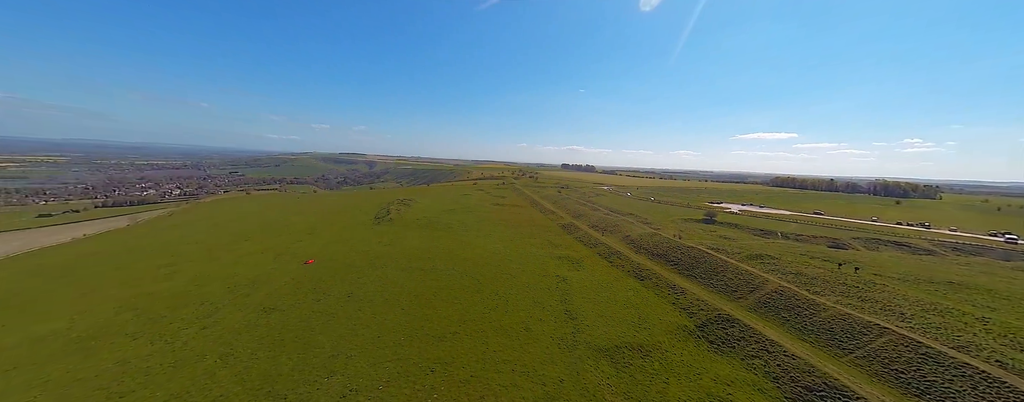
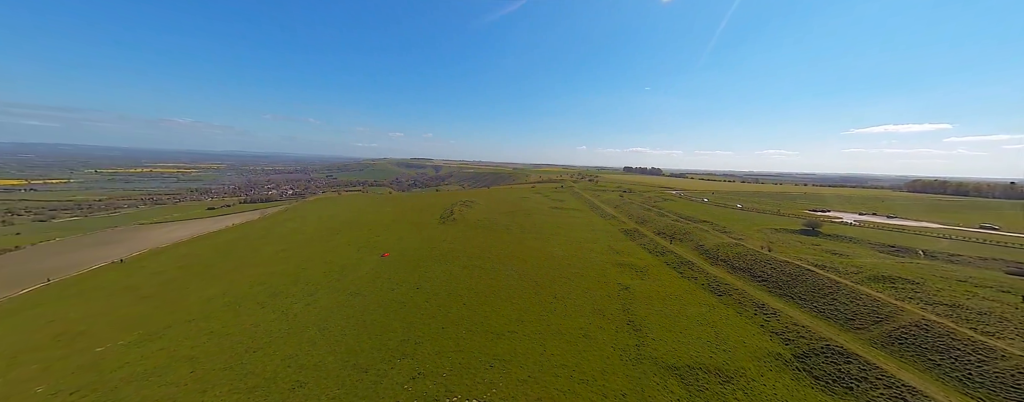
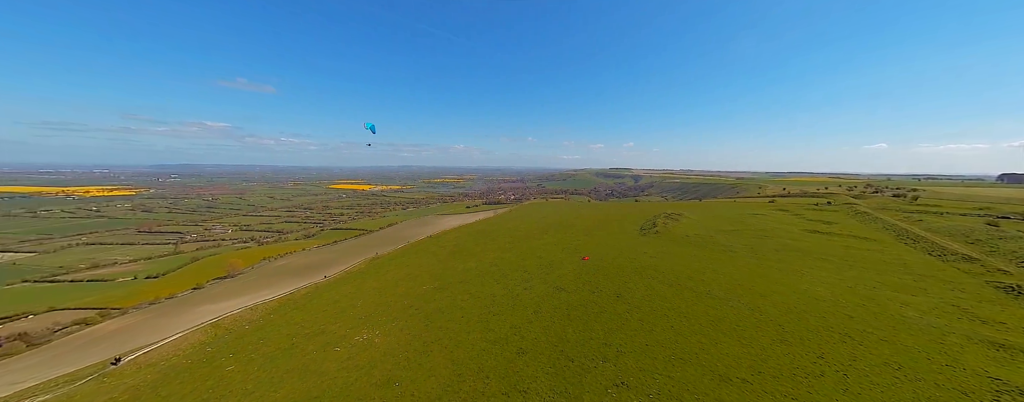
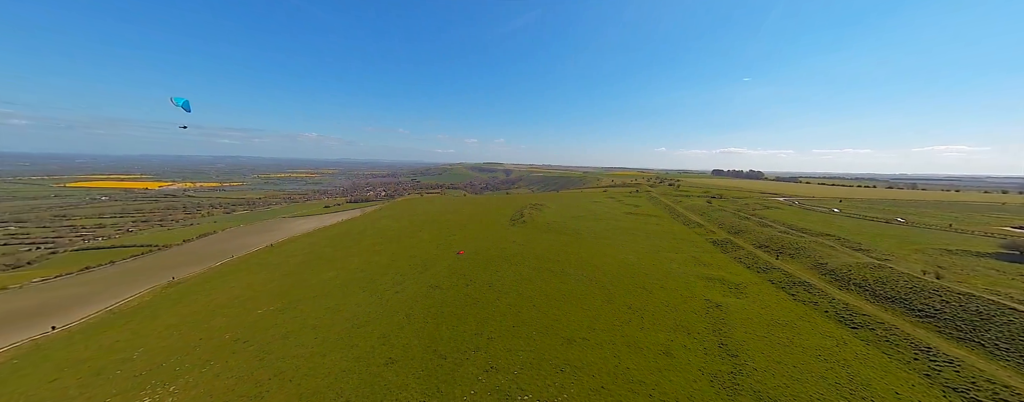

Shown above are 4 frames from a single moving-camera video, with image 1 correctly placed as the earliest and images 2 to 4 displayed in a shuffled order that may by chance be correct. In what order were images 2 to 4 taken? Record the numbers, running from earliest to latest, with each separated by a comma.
2, 4, 3
